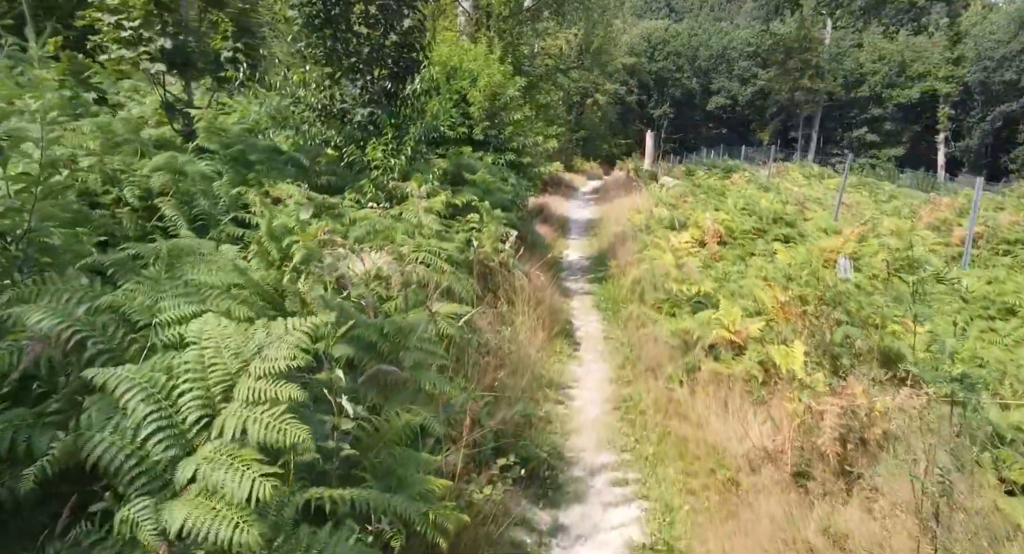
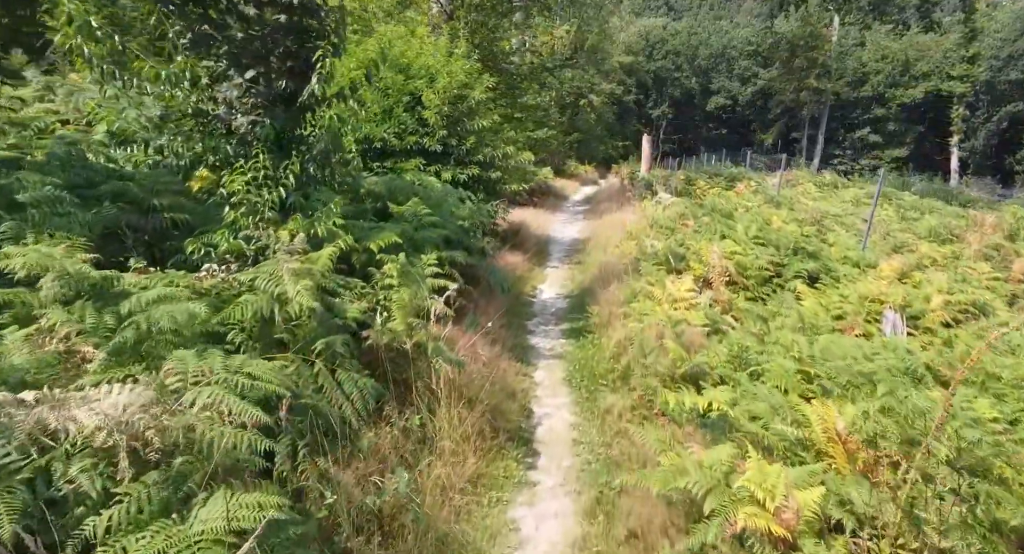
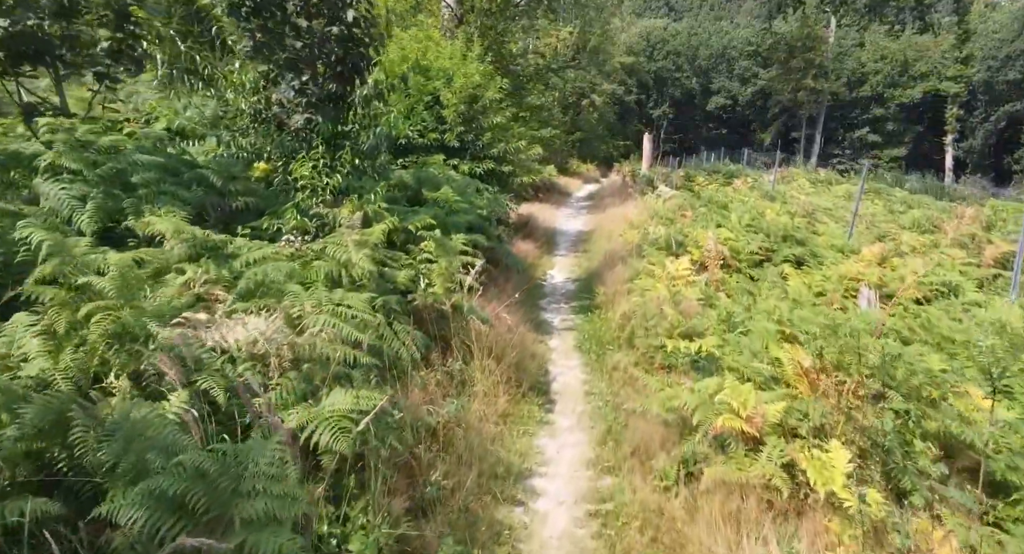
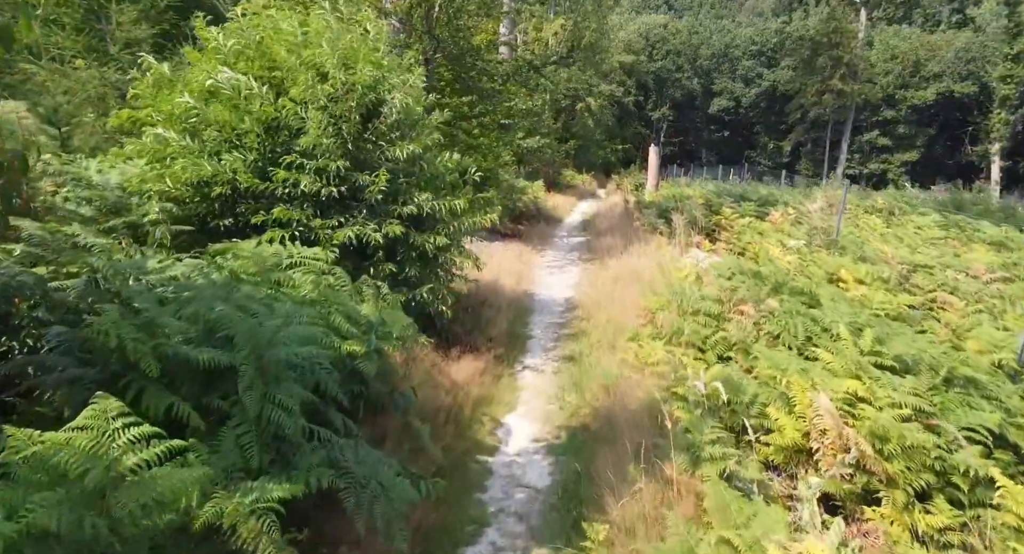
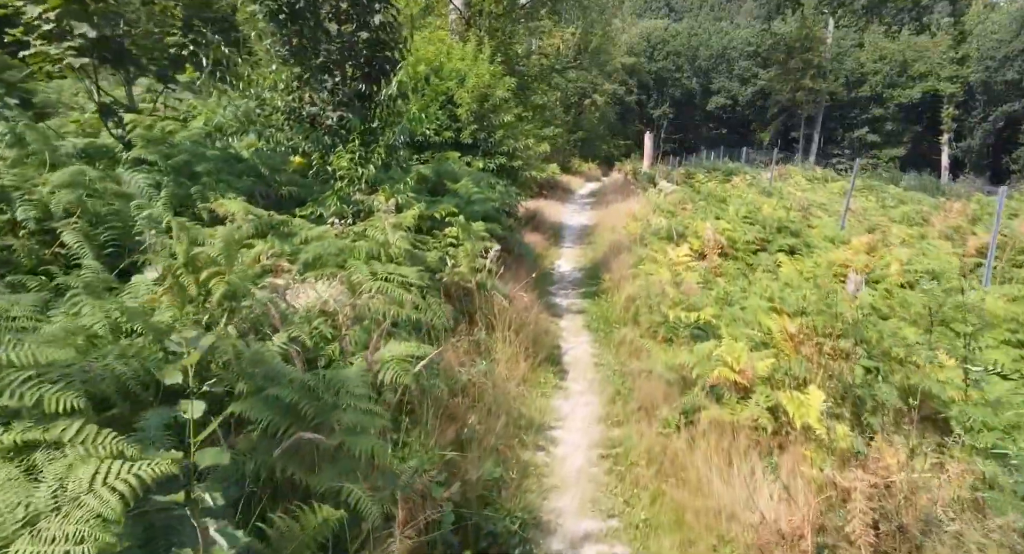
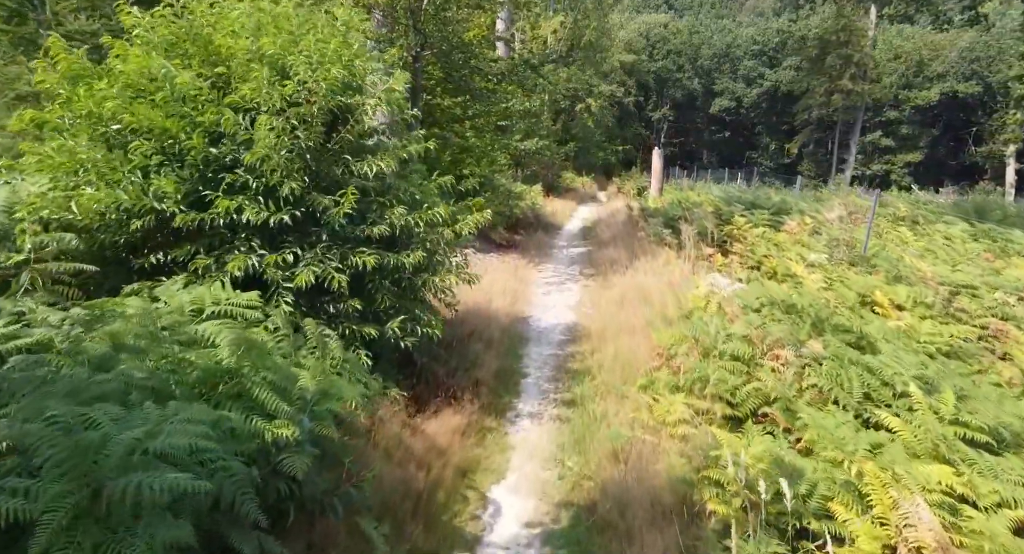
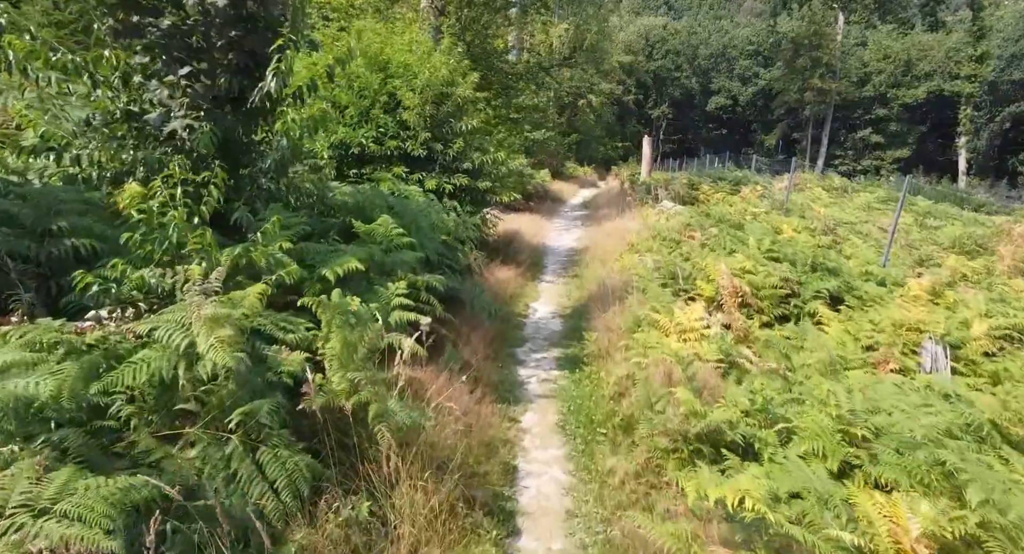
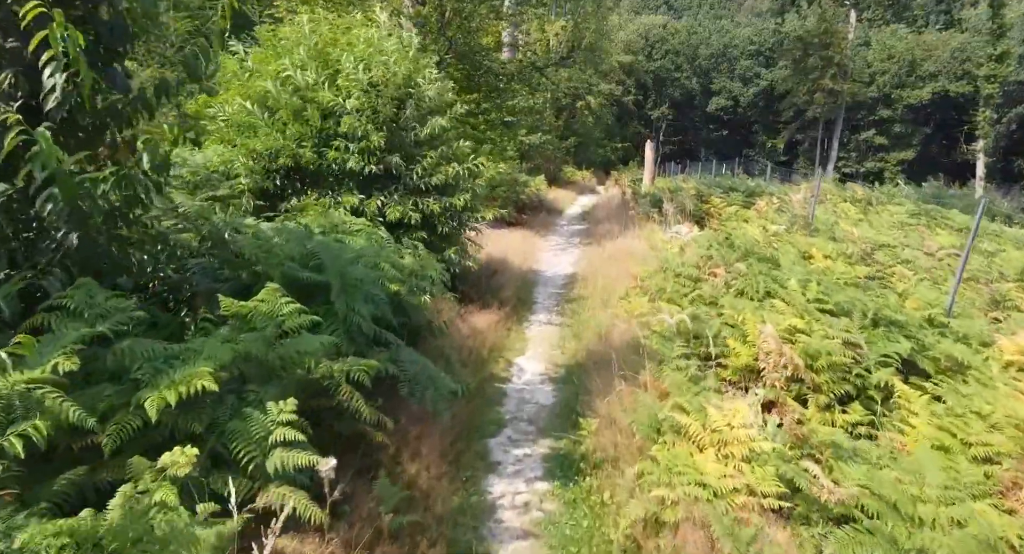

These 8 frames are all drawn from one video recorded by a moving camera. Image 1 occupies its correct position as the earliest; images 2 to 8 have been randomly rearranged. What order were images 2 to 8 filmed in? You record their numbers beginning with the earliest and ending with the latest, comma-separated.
5, 3, 2, 7, 8, 4, 6
